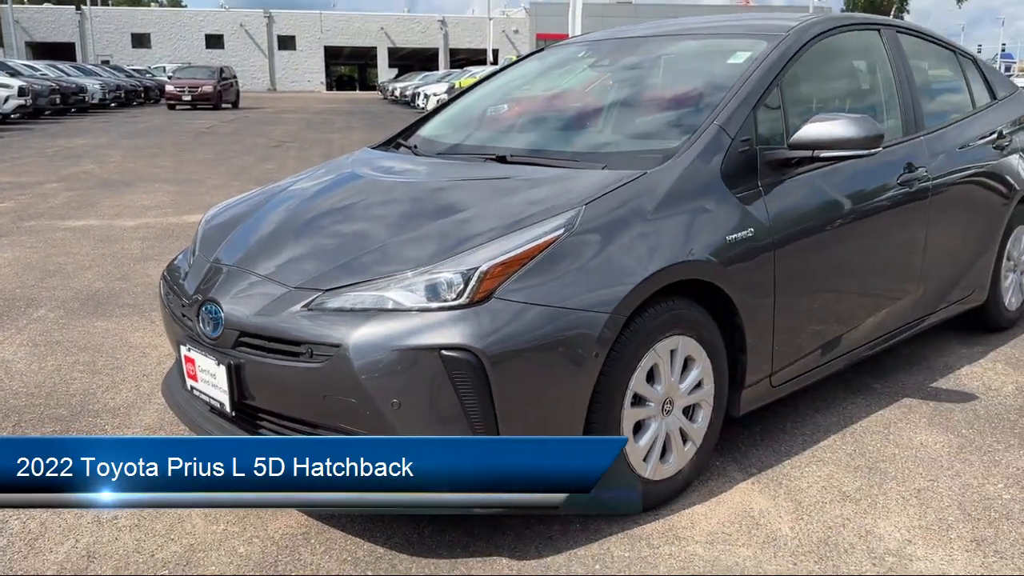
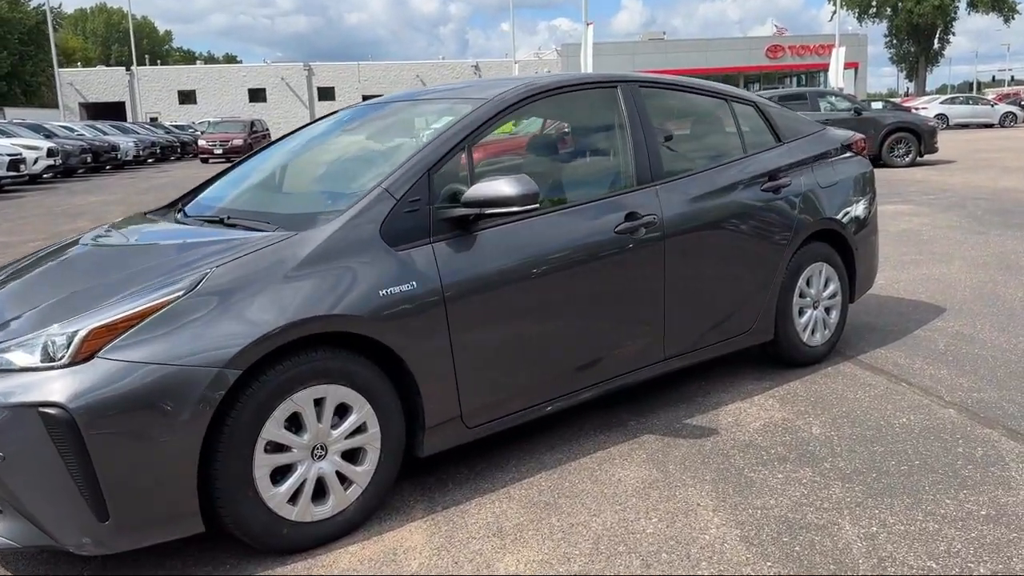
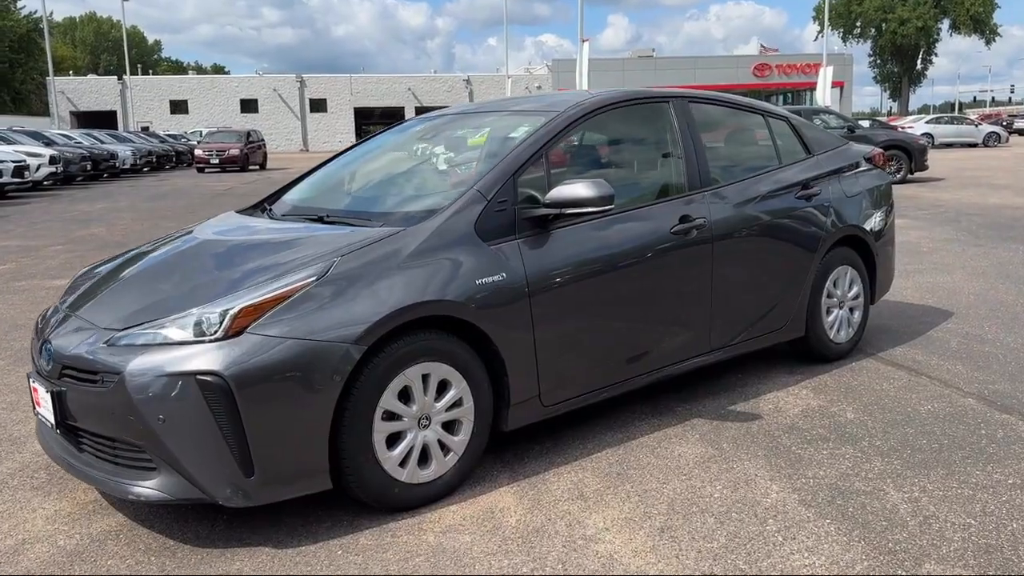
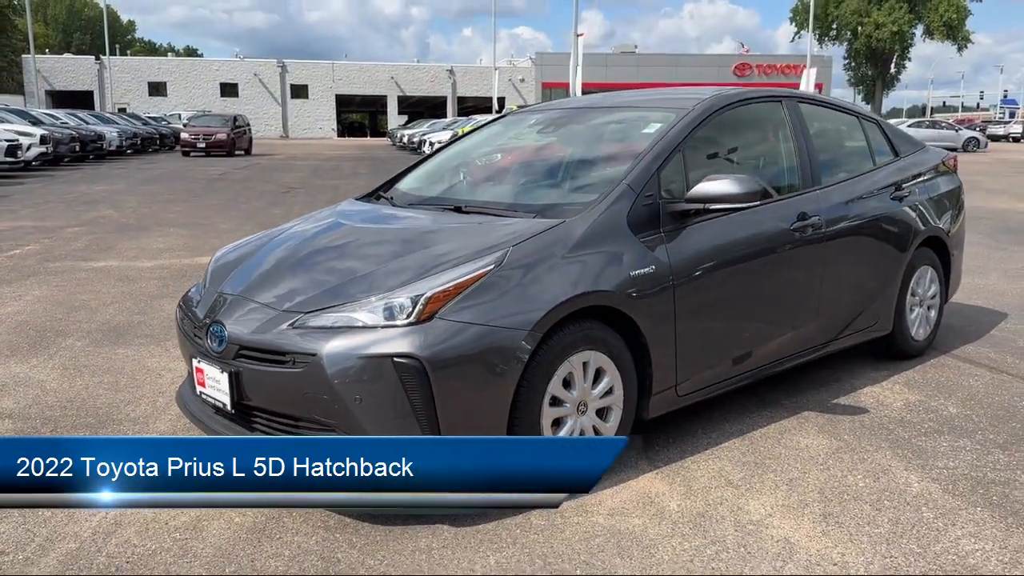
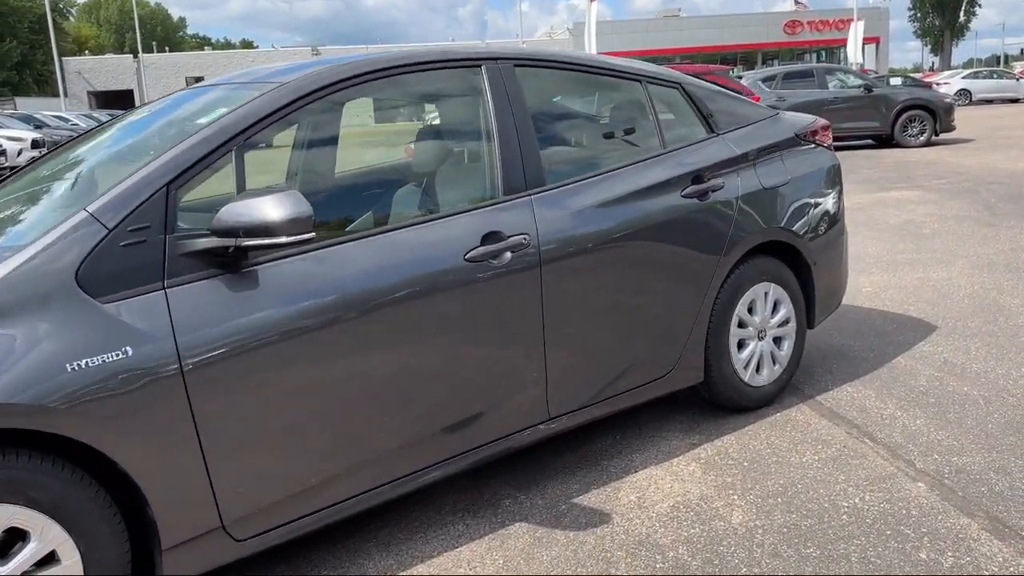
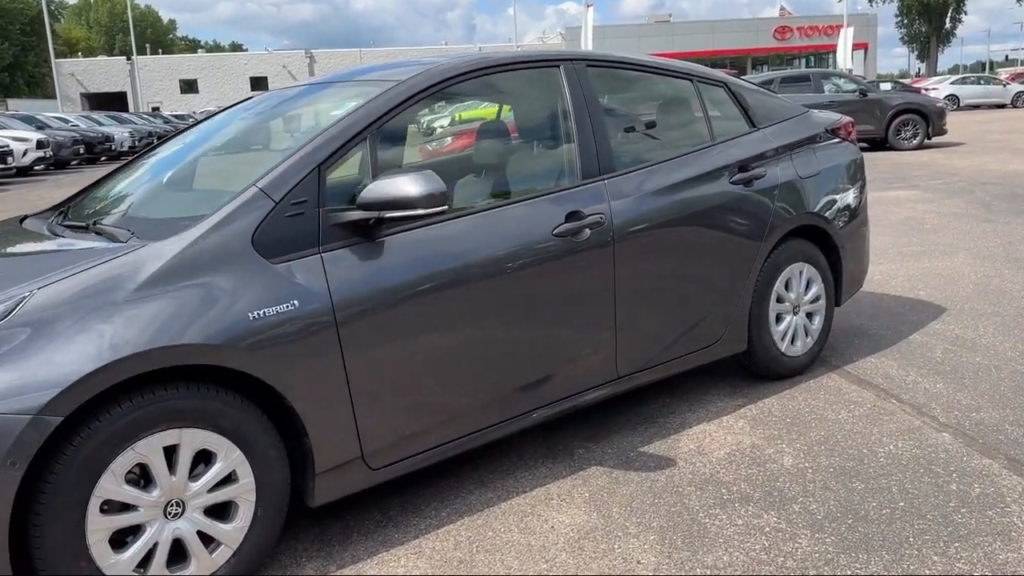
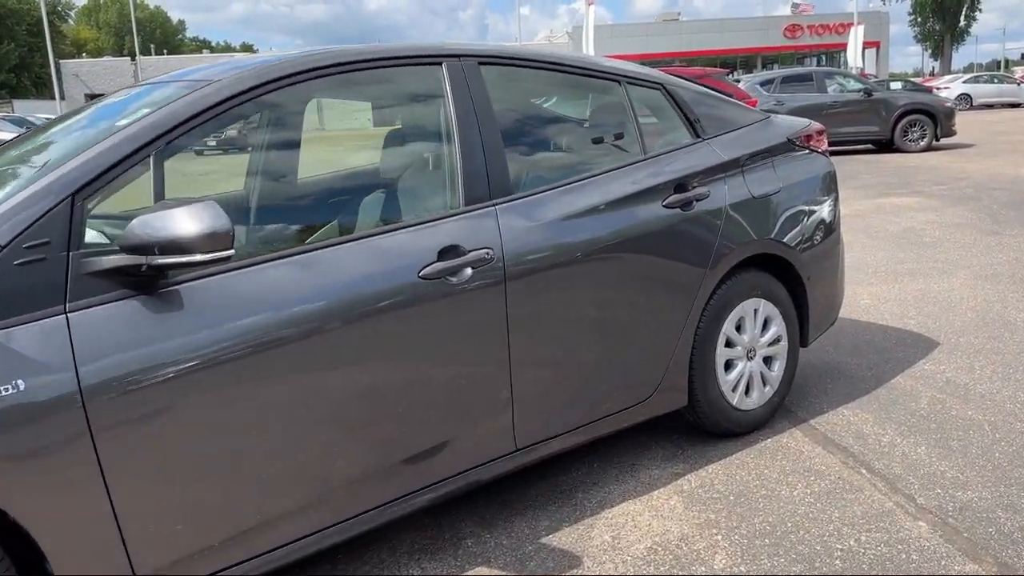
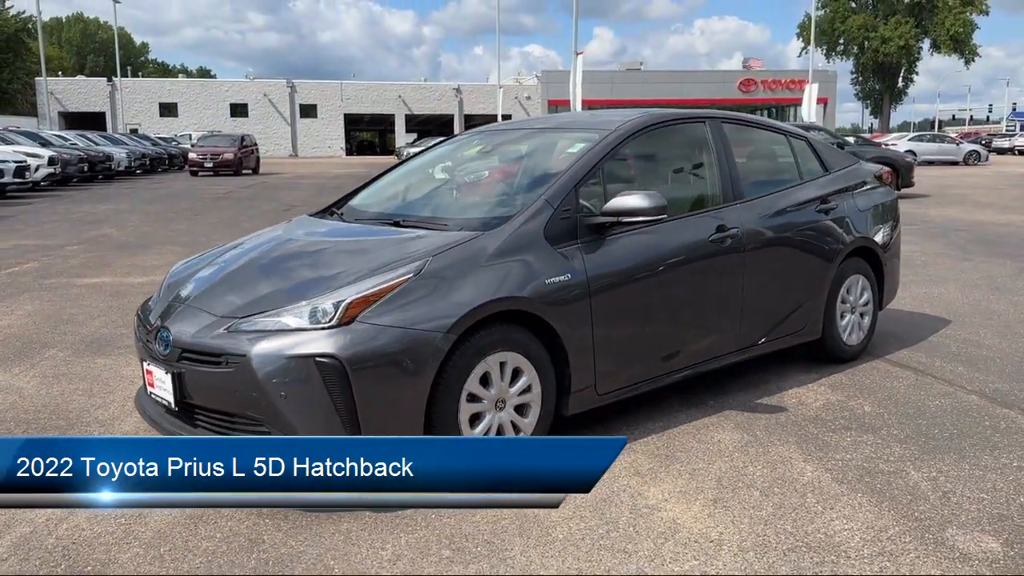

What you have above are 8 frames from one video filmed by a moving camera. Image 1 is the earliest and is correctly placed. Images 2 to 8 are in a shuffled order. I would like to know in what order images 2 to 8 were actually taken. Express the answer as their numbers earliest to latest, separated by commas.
4, 8, 3, 2, 6, 5, 7
